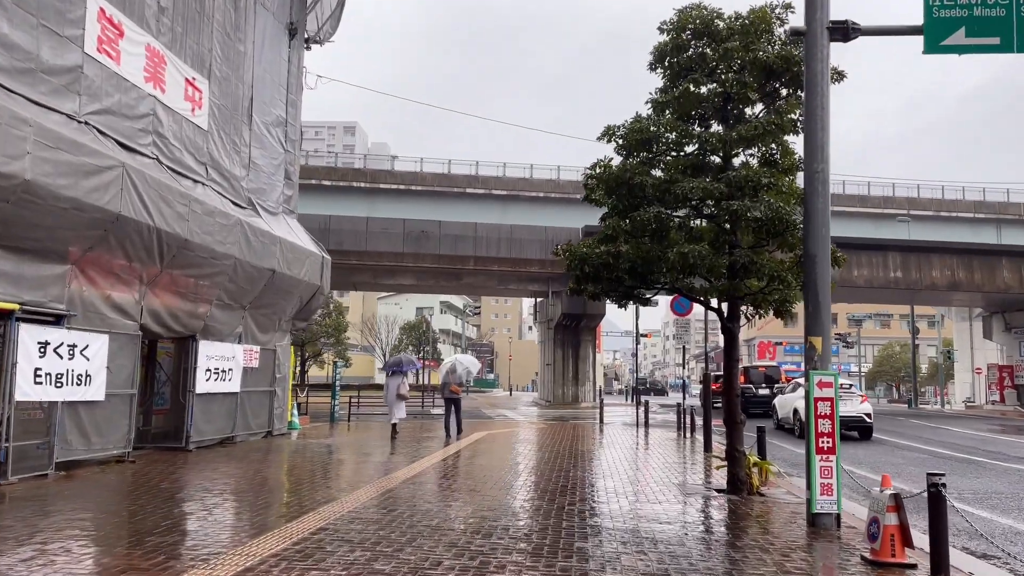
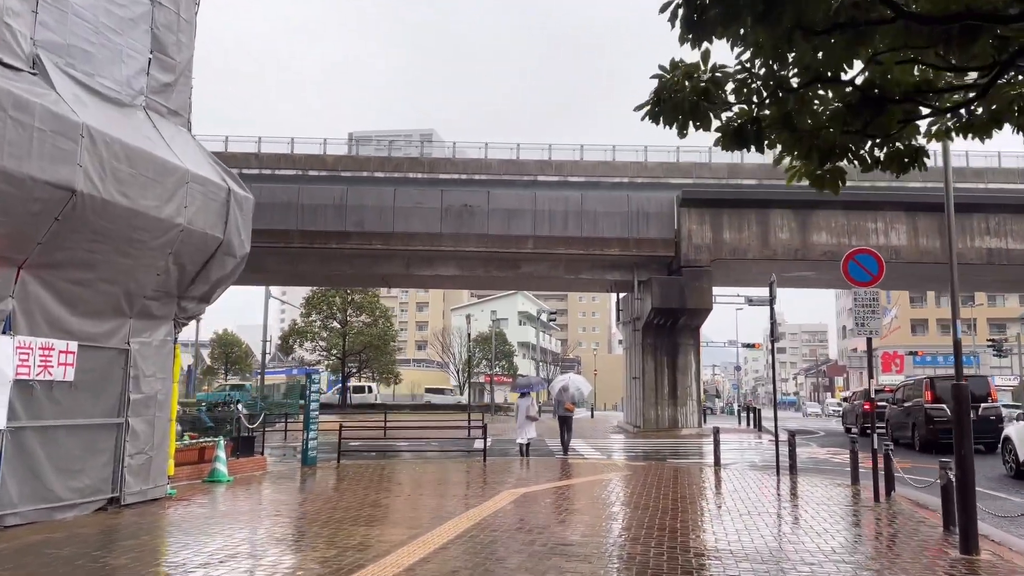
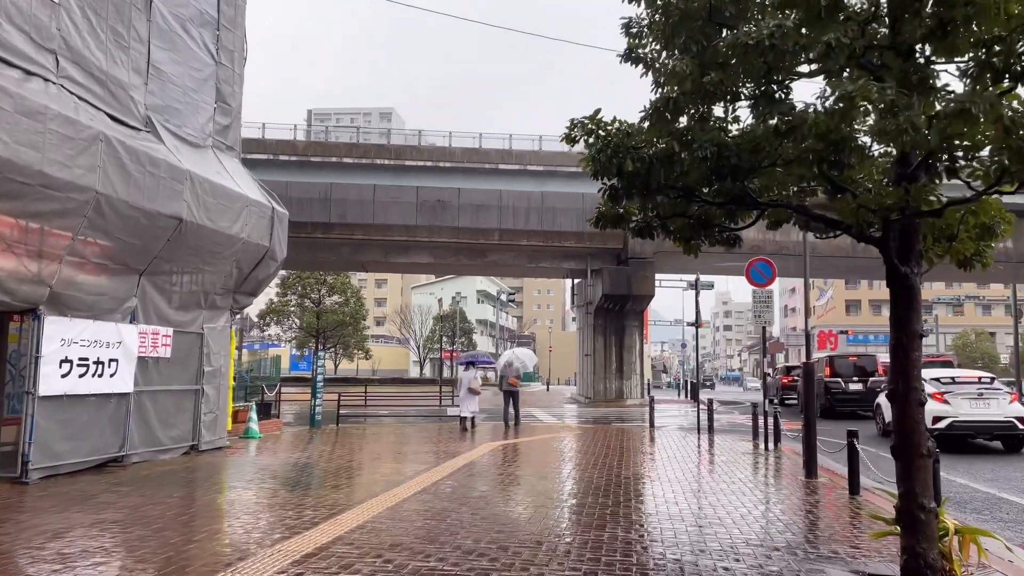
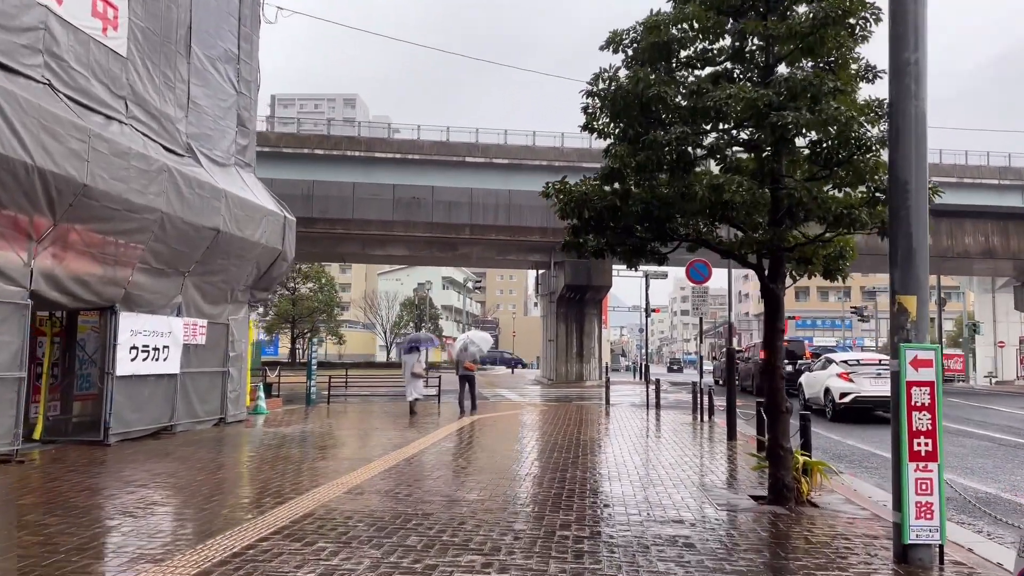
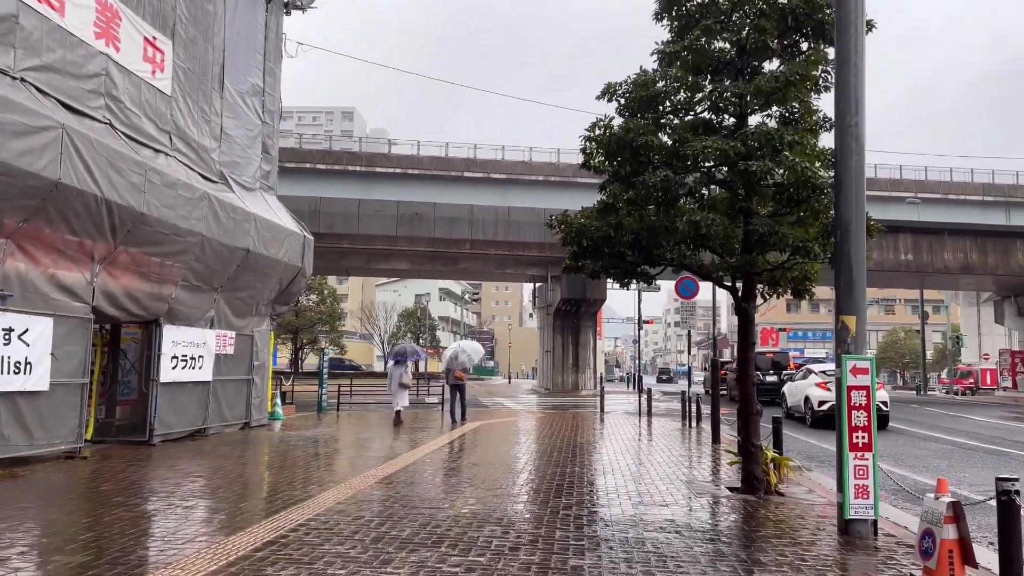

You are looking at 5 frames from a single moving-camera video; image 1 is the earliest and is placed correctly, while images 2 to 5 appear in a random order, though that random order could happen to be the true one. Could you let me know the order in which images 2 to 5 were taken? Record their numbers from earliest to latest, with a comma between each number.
5, 4, 3, 2
